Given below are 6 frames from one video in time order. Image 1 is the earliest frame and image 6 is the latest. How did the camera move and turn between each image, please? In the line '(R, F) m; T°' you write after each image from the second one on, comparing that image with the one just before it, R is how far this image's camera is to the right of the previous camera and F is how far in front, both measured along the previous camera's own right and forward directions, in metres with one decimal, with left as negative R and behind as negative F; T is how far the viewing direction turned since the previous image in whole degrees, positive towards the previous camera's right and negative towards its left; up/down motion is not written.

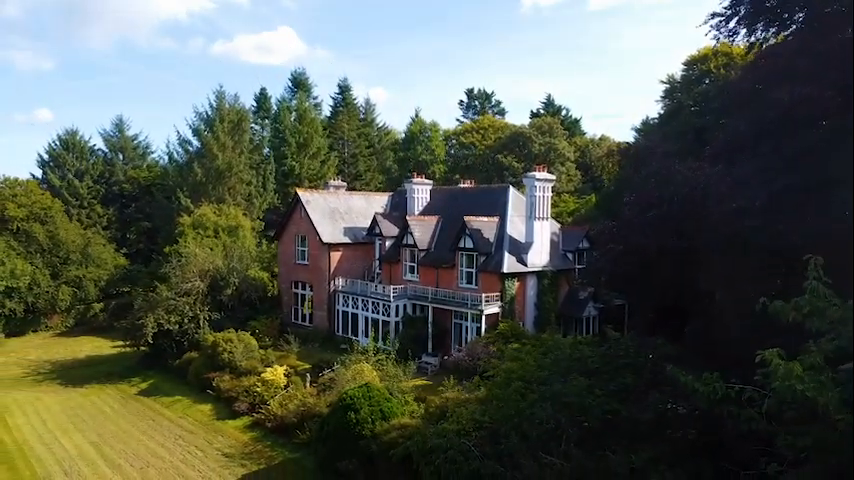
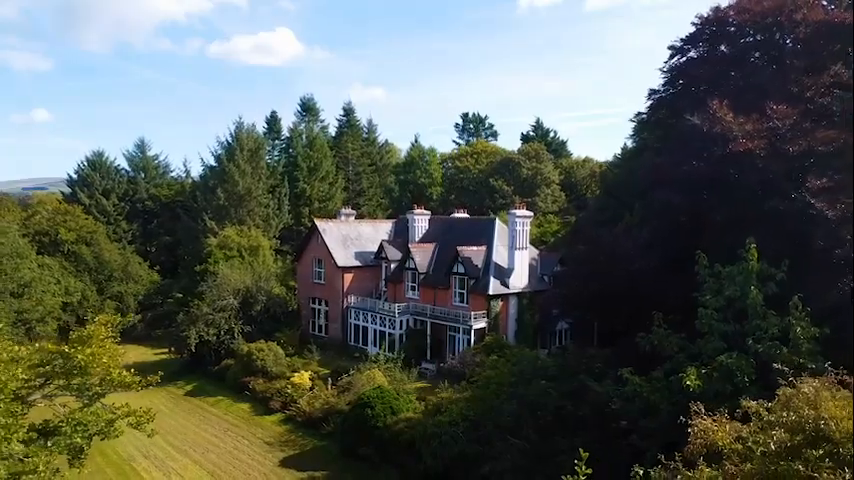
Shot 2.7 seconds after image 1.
(0.0, -4.8) m; 0°
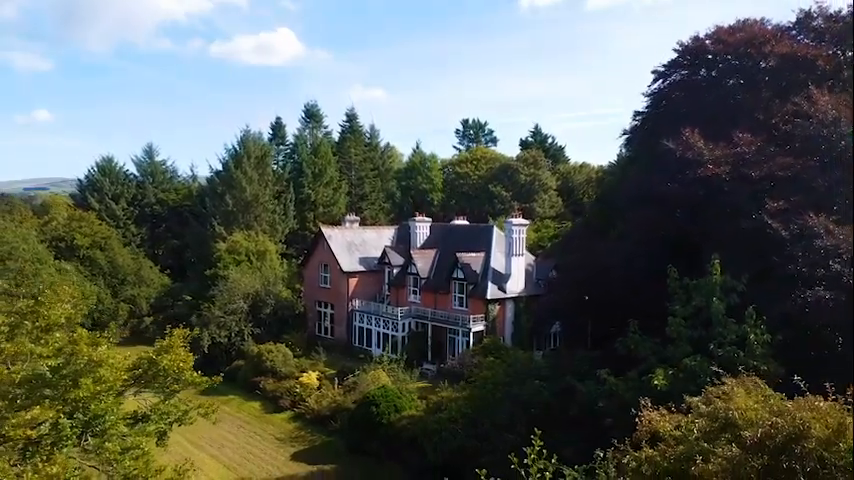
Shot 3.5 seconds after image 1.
(0.0, -1.5) m; 0°
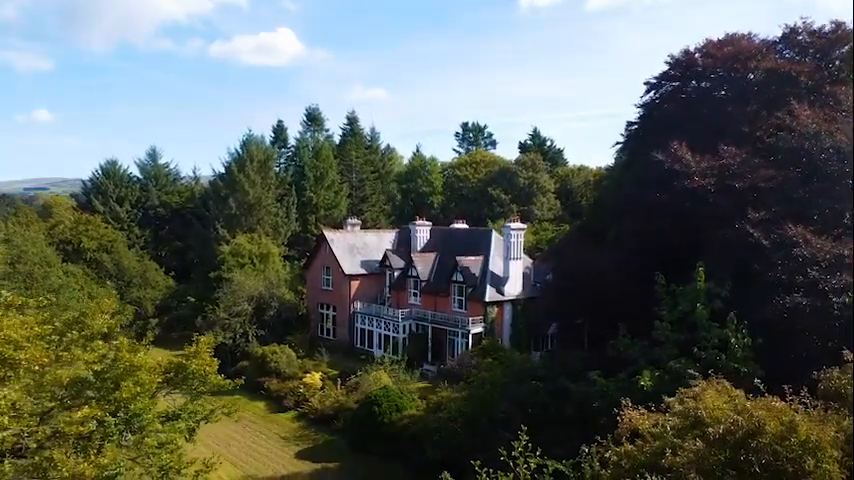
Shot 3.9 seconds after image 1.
(0.0, -0.8) m; 0°
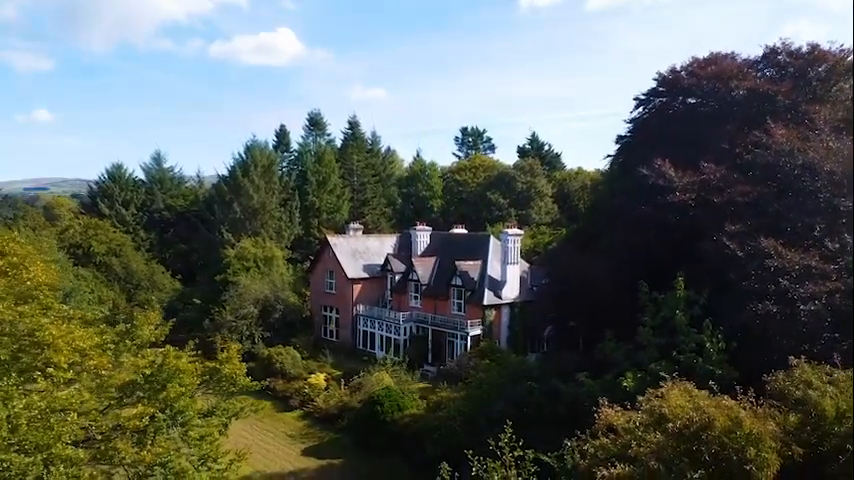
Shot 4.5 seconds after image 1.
(0.0, -1.1) m; 0°
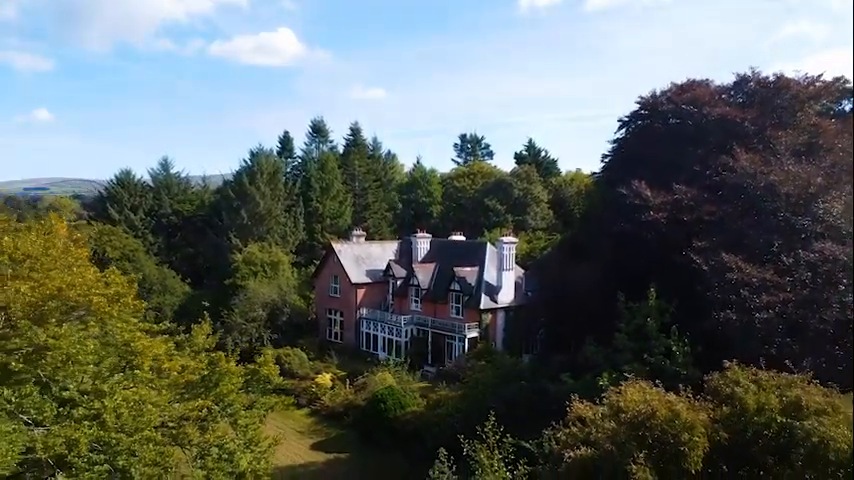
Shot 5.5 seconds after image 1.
(0.0, -1.9) m; 0°
